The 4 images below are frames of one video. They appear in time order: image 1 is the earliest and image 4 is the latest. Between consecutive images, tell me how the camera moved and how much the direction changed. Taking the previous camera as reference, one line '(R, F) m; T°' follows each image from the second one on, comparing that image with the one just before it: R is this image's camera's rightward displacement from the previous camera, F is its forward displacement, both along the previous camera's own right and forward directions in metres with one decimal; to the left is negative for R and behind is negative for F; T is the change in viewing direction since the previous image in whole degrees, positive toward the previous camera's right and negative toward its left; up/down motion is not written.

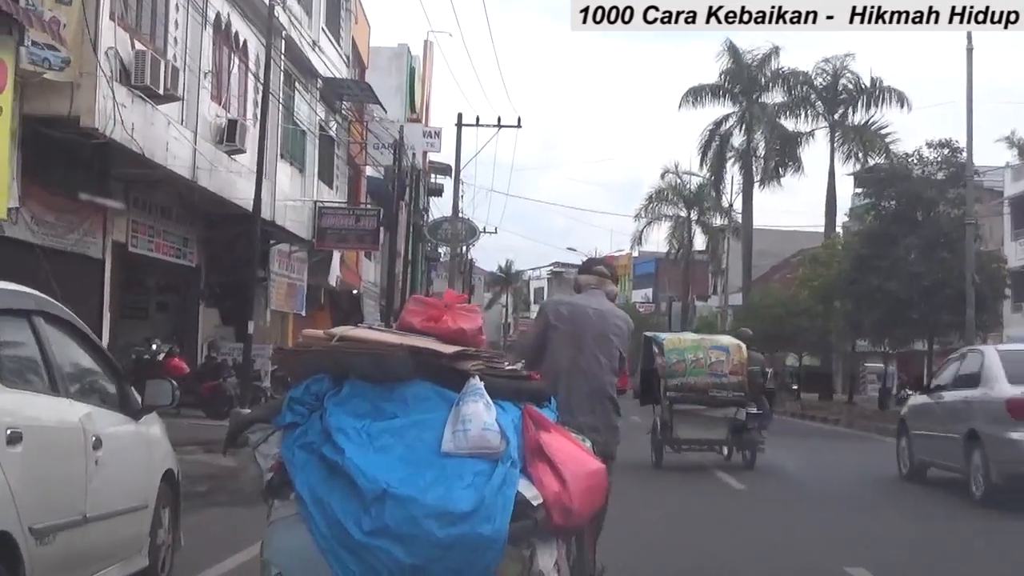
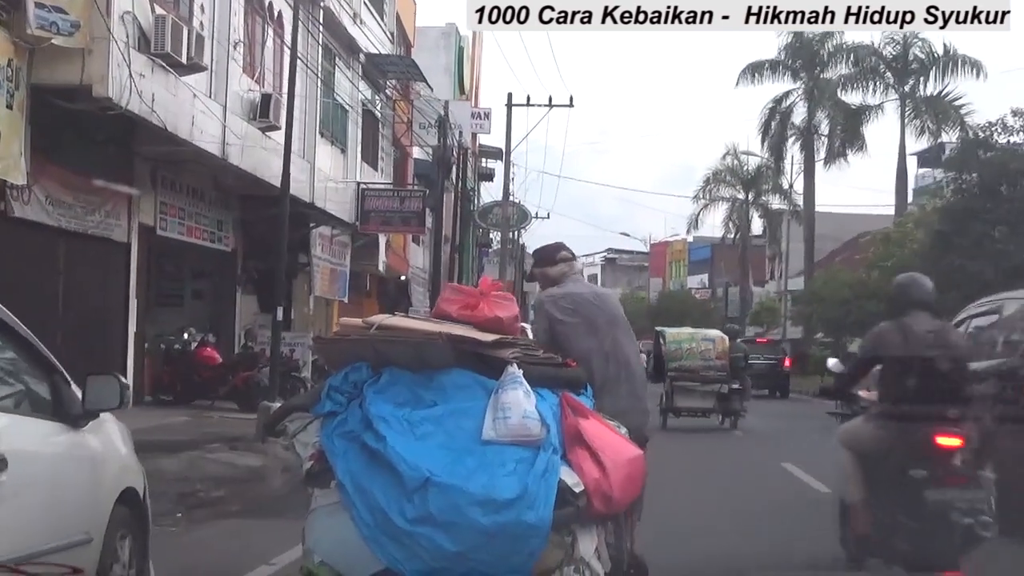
(0.0, +1.2) m; -3°
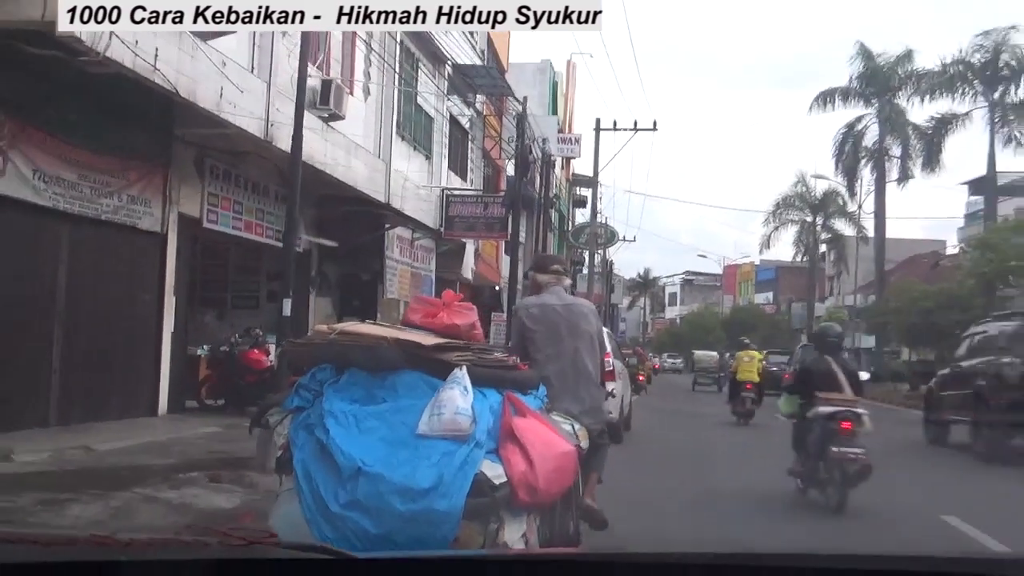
(+1.2, +0.6) m; -6°
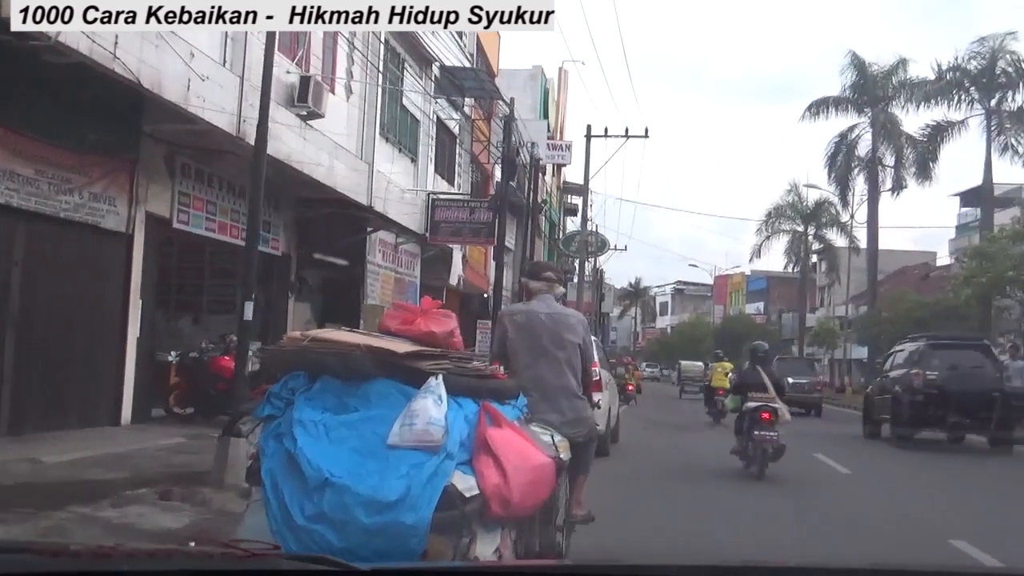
(+0.1, +0.4) m; 0°
